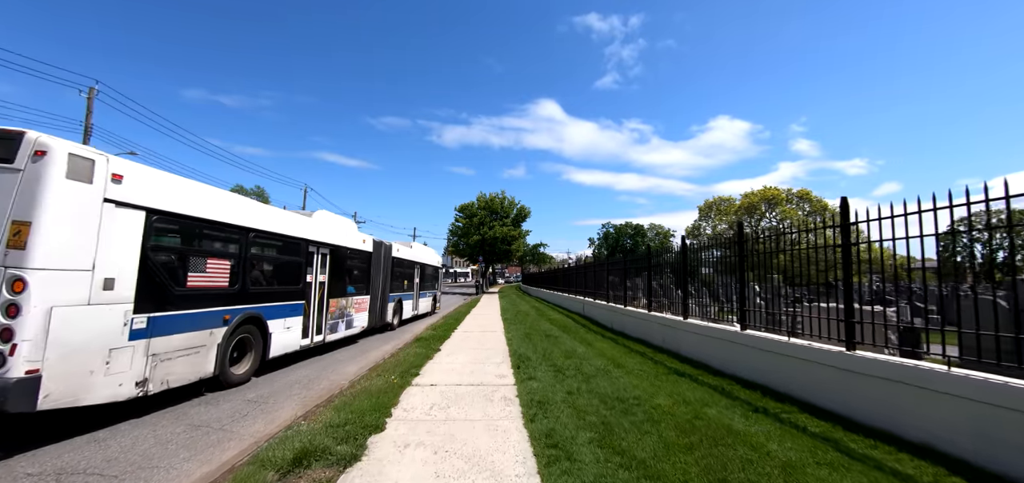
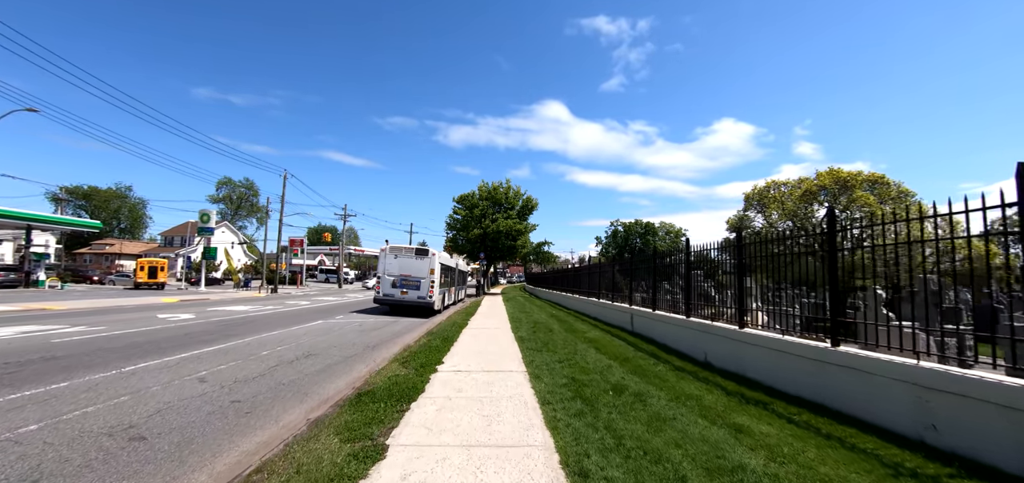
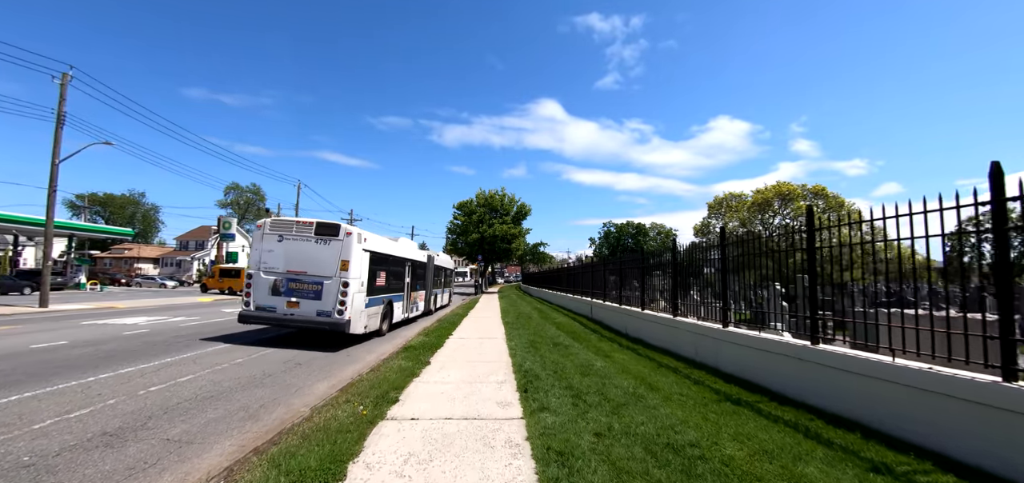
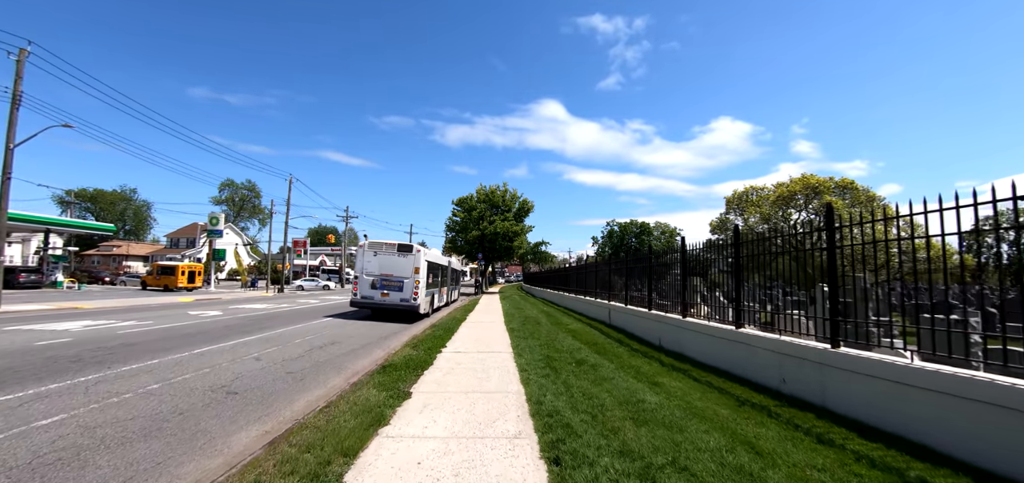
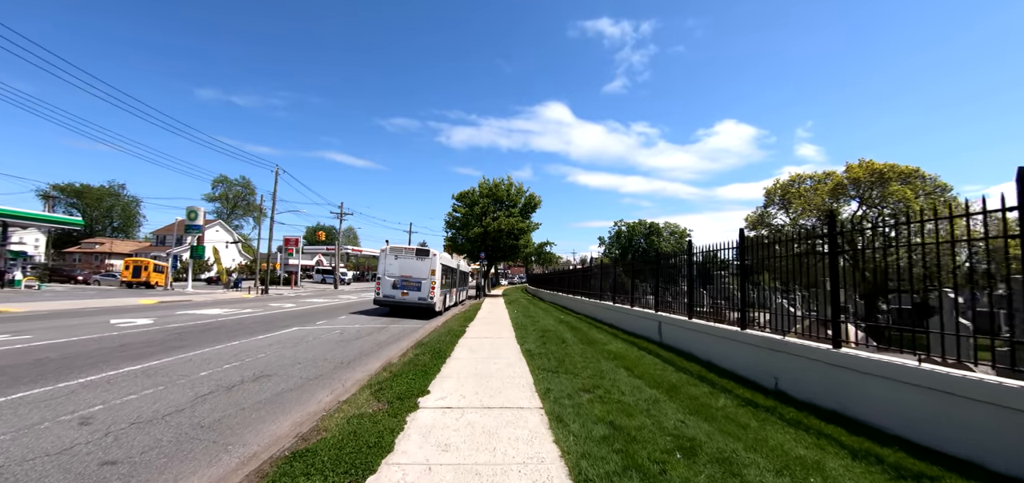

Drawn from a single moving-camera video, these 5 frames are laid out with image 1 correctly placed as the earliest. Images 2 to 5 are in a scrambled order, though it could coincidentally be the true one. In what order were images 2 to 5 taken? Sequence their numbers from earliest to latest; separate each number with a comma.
3, 4, 2, 5
